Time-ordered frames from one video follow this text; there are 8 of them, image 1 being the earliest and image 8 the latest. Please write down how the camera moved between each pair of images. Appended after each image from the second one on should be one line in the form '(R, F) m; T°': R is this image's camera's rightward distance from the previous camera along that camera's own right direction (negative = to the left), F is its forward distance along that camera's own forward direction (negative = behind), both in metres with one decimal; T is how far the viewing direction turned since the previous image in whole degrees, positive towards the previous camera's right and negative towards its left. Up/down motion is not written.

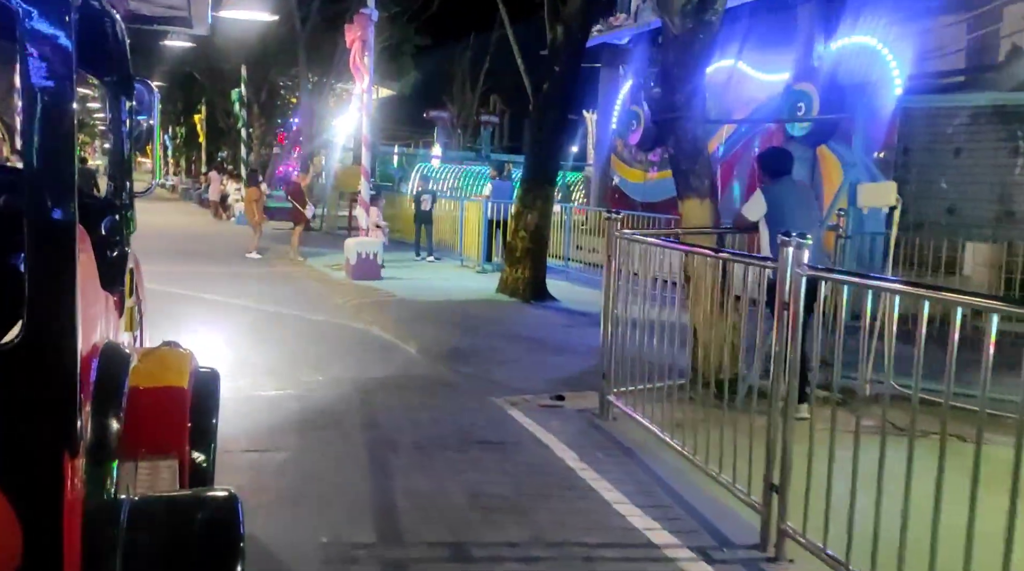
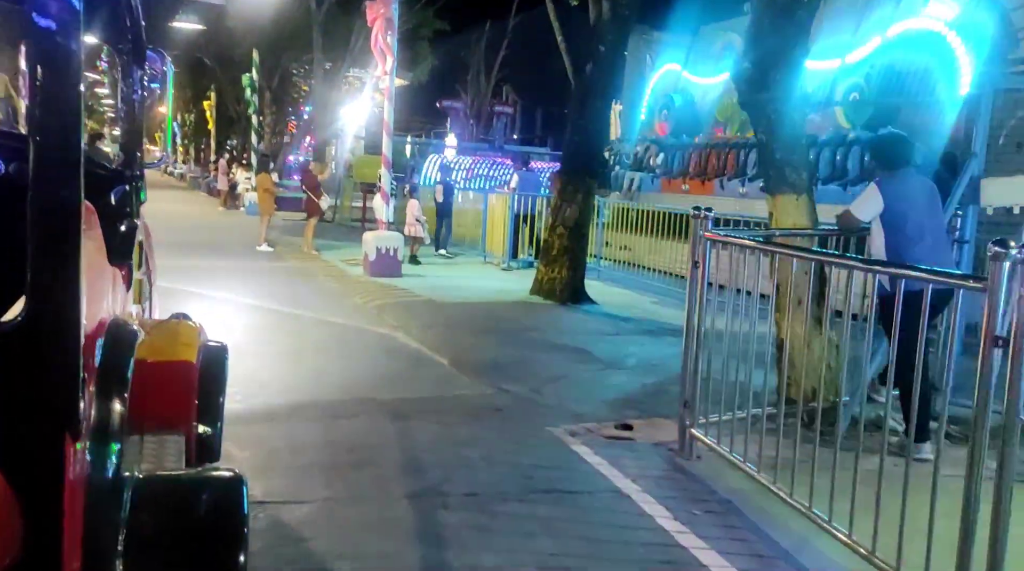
(-0.4, +1.1) m; 0°
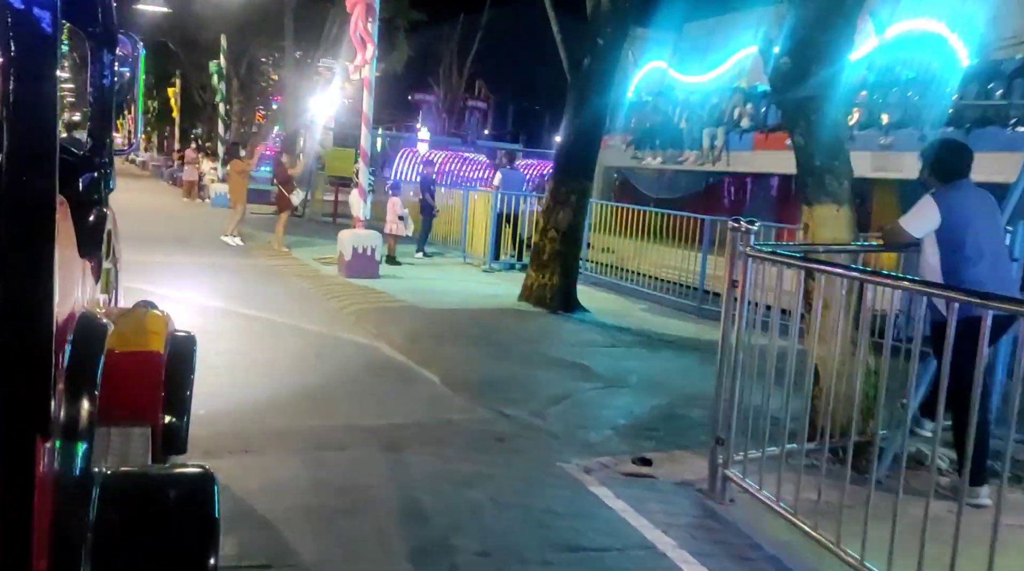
(-0.3, +0.7) m; +2°
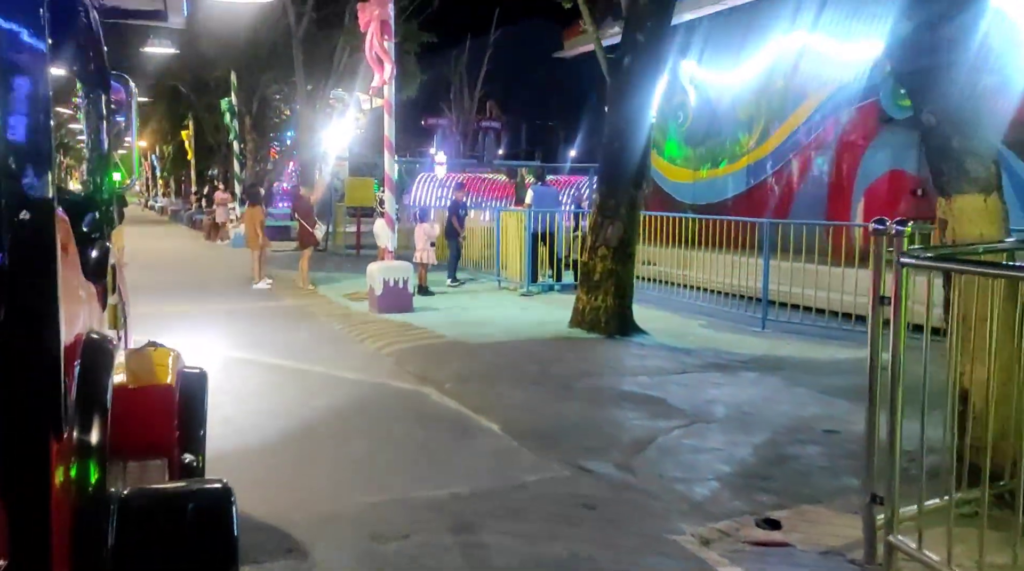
(-0.3, +1.0) m; -1°
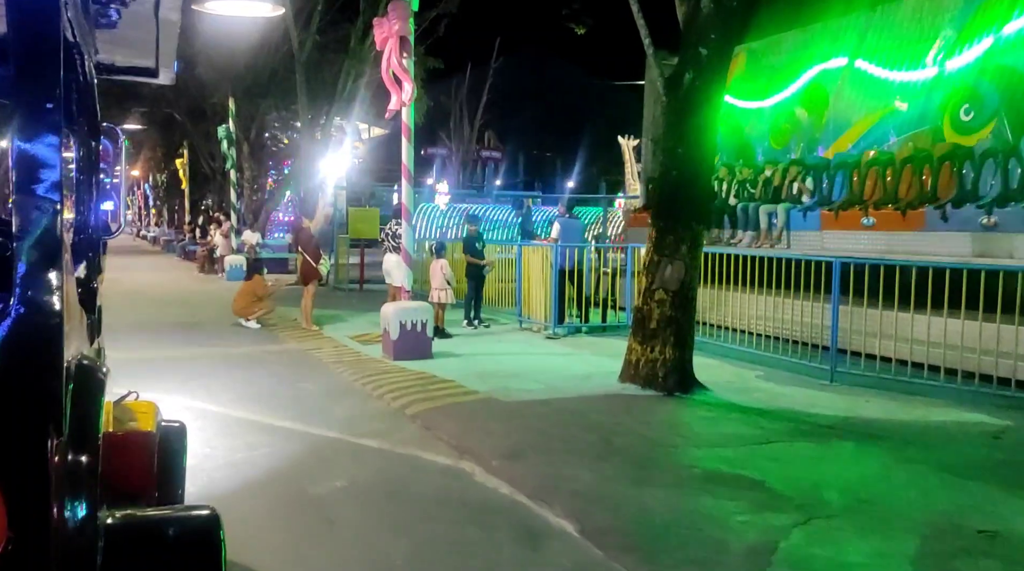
(-0.5, +1.3) m; 0°
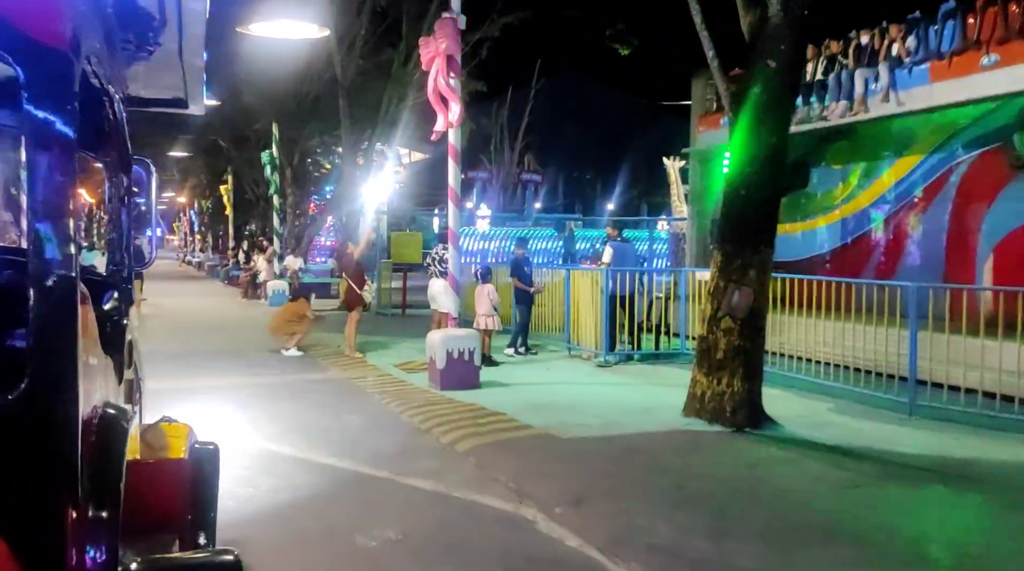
(-0.1, +0.5) m; -2°
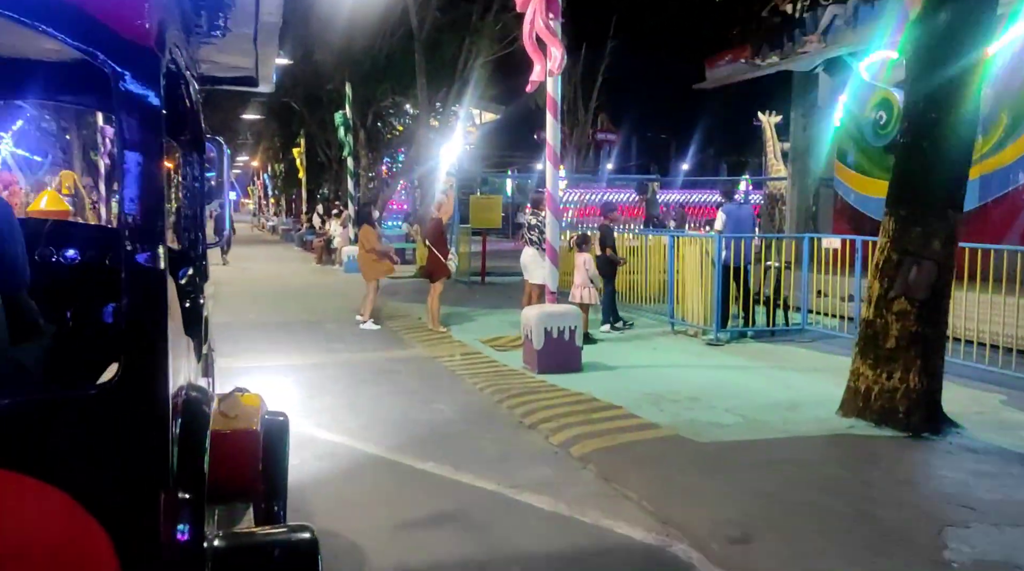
(-0.4, +1.2) m; -4°
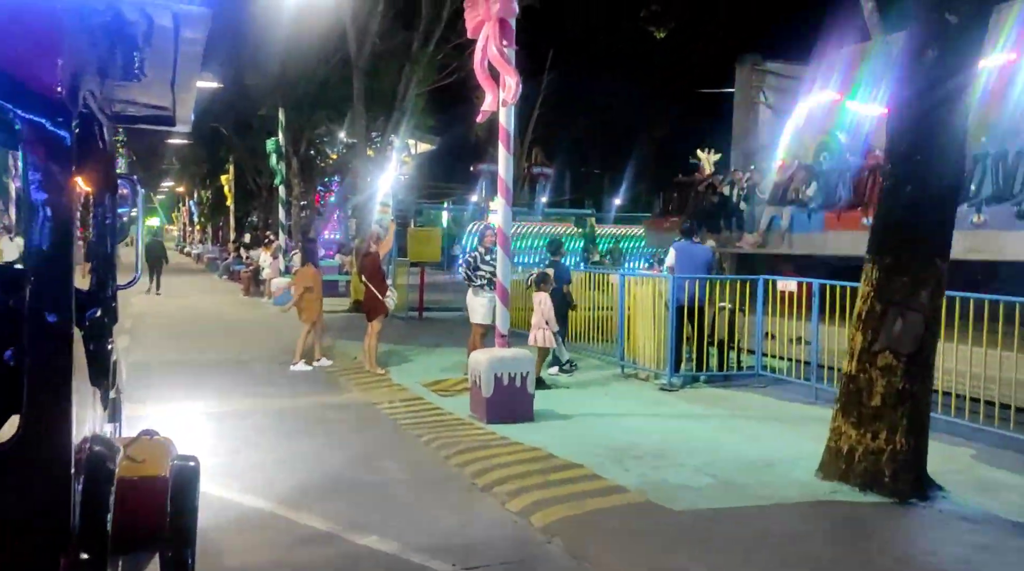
(-0.2, +0.6) m; +4°
